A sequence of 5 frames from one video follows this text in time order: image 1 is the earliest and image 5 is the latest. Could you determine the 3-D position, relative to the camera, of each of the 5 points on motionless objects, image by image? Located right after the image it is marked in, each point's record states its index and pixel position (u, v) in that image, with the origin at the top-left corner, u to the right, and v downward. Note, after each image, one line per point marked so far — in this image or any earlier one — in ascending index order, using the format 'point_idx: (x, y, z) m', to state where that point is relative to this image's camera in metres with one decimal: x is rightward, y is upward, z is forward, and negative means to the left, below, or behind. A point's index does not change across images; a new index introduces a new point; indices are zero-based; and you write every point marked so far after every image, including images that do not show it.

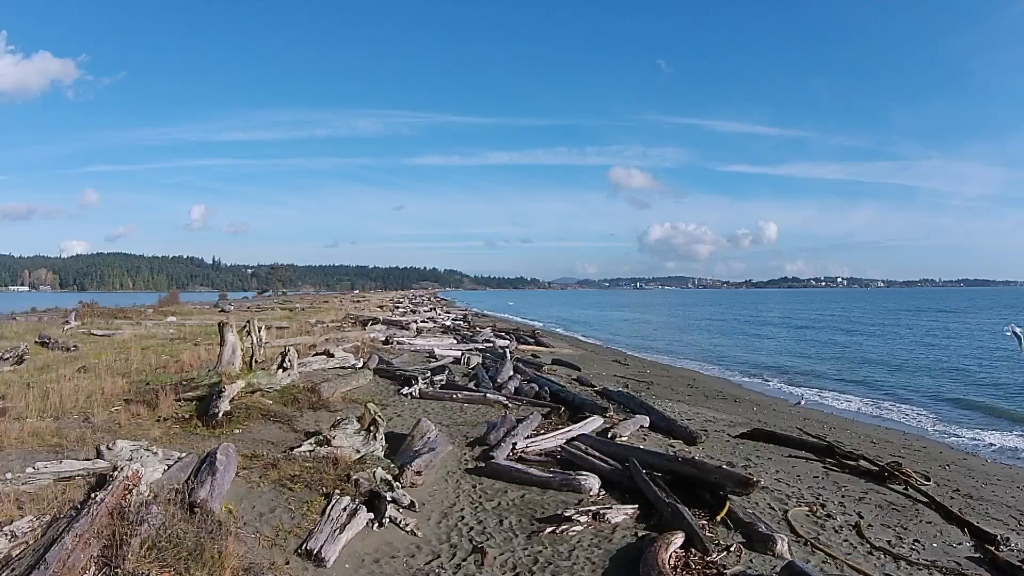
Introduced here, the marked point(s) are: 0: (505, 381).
0: (-0.1, -1.9, +12.9) m
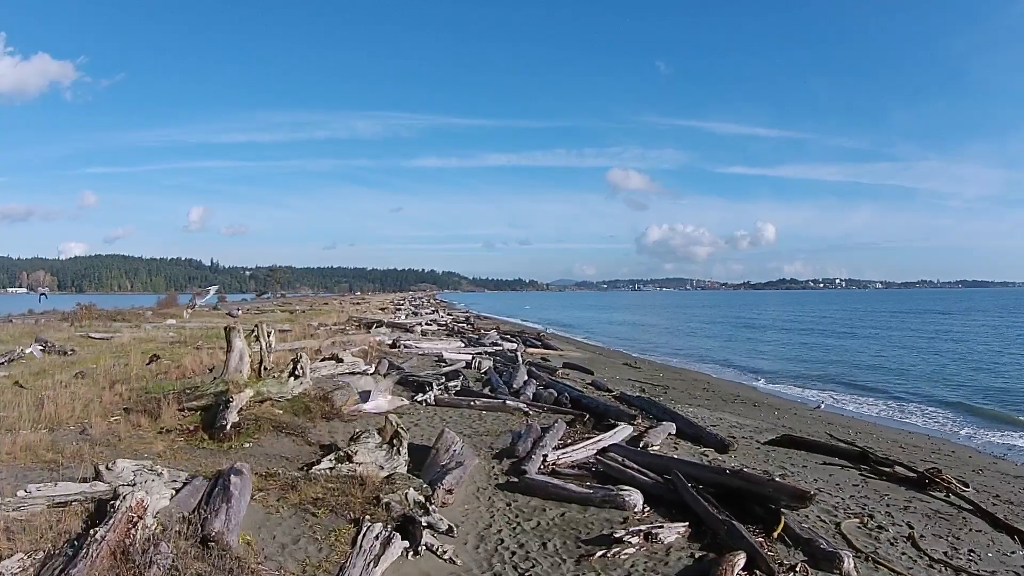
0: (+0.2, -2.0, +12.4) m
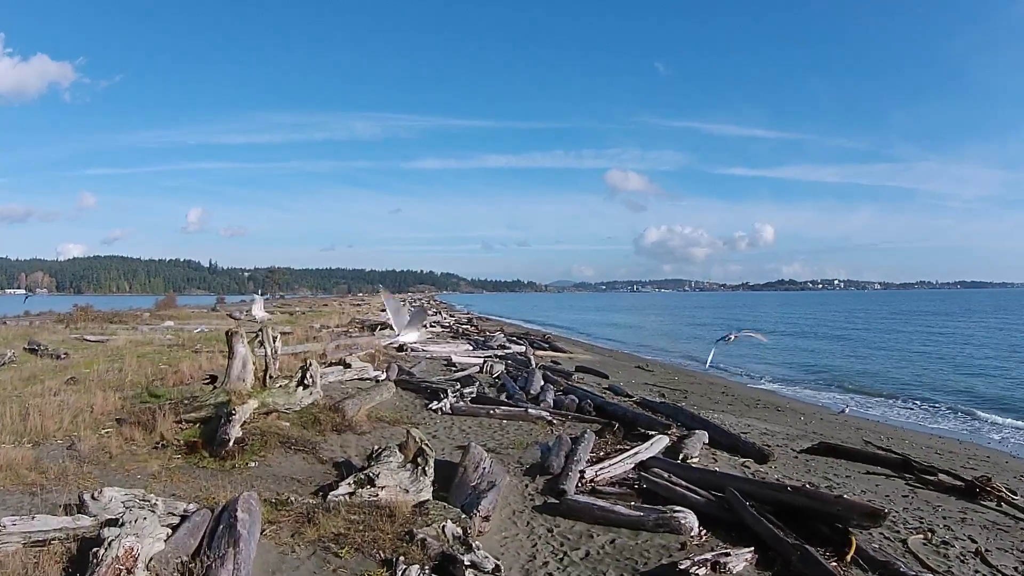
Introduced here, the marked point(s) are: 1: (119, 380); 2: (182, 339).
0: (+0.5, -2.0, +11.7) m
1: (-7.2, -1.7, +11.3) m
2: (-10.3, -1.6, +19.1) m
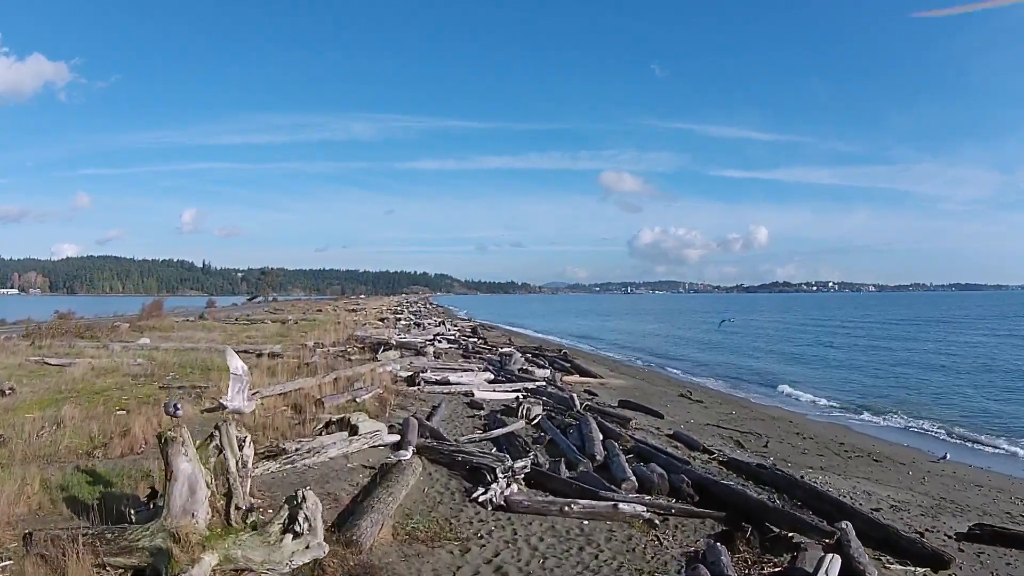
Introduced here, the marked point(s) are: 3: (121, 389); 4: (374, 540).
0: (+1.4, -2.5, +8.9) m
1: (-6.3, -2.2, +8.4) m
2: (-9.5, -2.1, +16.3) m
3: (-8.5, -2.2, +13.3) m
4: (-1.2, -2.1, +5.1) m
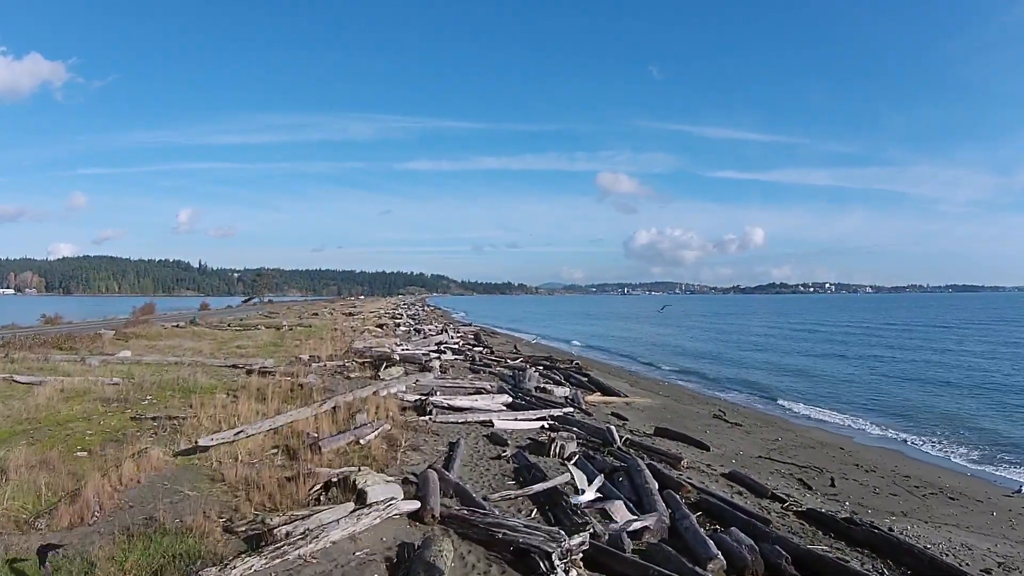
0: (+1.9, -2.7, +7.2) m
1: (-5.8, -2.4, +6.7) m
2: (-9.0, -2.4, +14.5) m
3: (-8.0, -2.4, +11.5) m
4: (-0.6, -2.4, +3.4) m
